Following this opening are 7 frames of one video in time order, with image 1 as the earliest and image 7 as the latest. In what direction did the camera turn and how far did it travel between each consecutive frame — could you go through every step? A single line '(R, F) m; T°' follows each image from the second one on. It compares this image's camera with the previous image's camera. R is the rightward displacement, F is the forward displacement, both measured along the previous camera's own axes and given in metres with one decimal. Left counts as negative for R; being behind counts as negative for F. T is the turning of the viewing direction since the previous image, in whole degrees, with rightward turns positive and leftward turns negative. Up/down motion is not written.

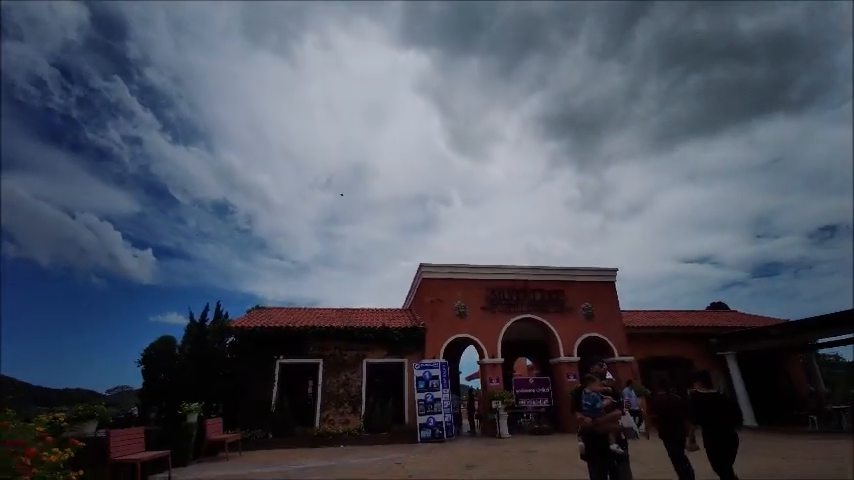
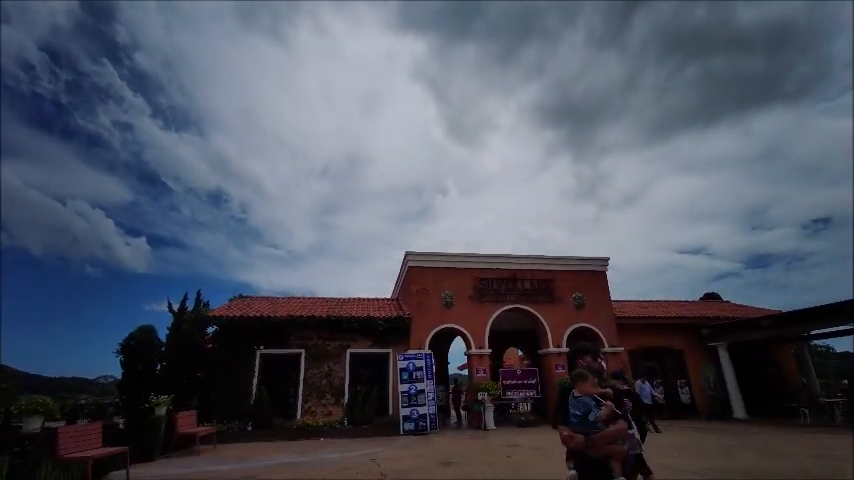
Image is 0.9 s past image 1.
(+0.4, +0.5) m; +1°
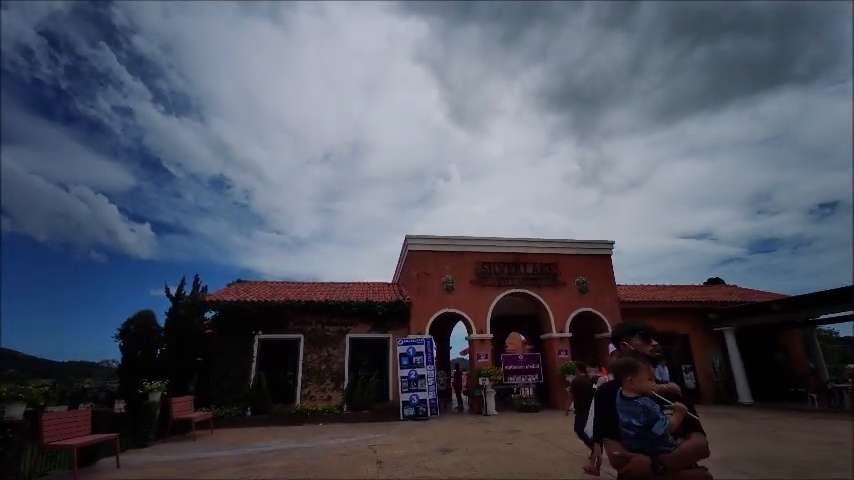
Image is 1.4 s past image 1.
(+0.1, +0.4) m; 0°
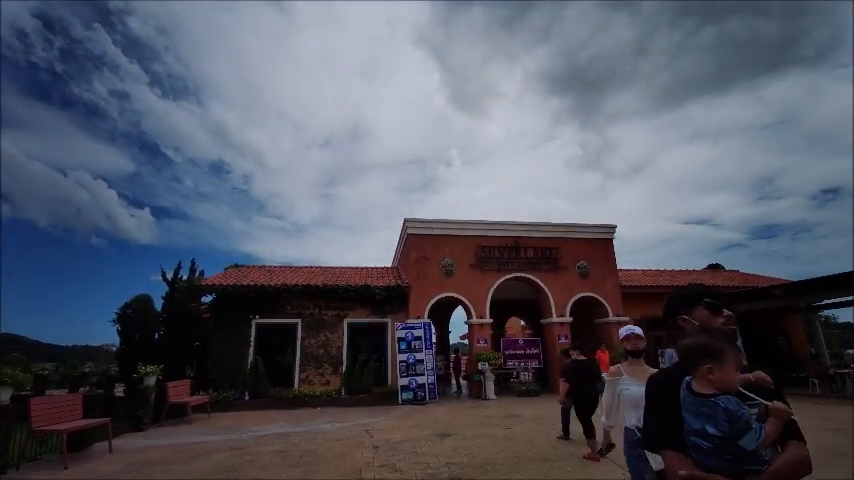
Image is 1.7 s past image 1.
(+0.1, +0.2) m; 0°
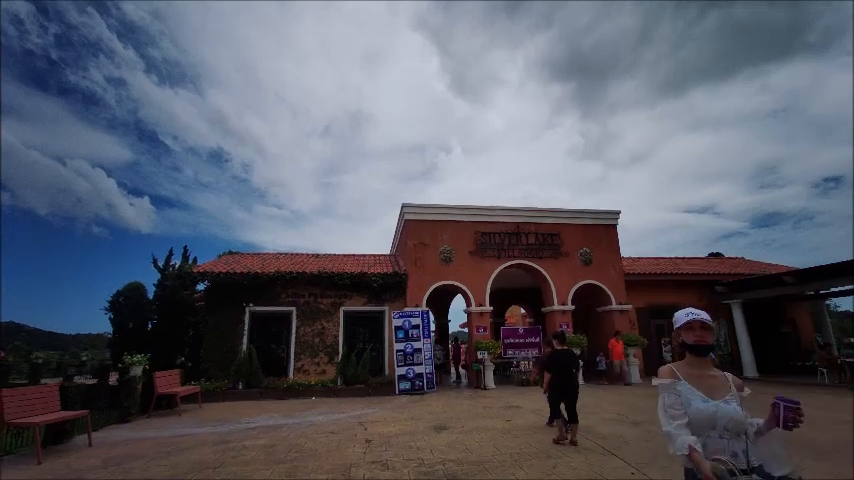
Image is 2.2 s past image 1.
(+0.1, +0.5) m; 0°
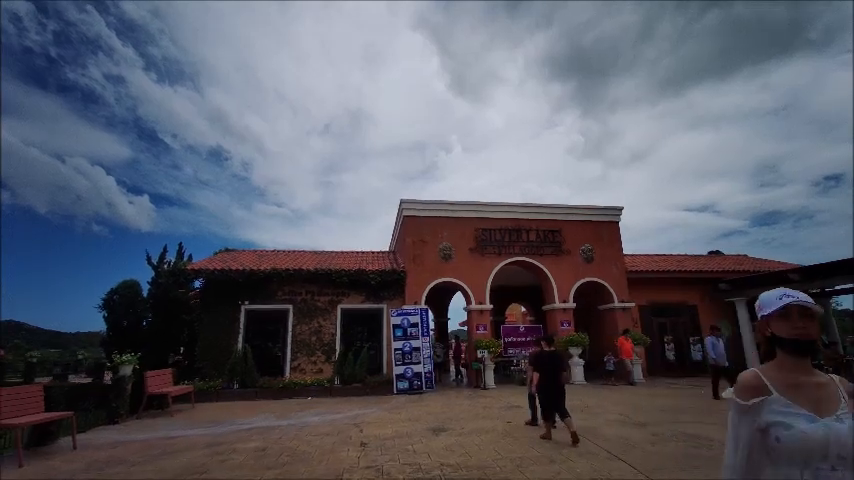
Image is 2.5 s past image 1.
(0.0, +0.3) m; 0°
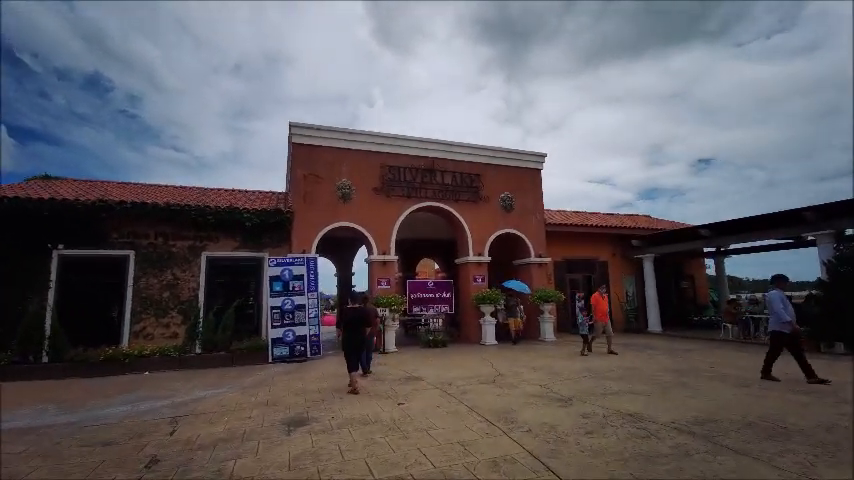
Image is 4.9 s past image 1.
(+0.7, +2.2) m; +12°
